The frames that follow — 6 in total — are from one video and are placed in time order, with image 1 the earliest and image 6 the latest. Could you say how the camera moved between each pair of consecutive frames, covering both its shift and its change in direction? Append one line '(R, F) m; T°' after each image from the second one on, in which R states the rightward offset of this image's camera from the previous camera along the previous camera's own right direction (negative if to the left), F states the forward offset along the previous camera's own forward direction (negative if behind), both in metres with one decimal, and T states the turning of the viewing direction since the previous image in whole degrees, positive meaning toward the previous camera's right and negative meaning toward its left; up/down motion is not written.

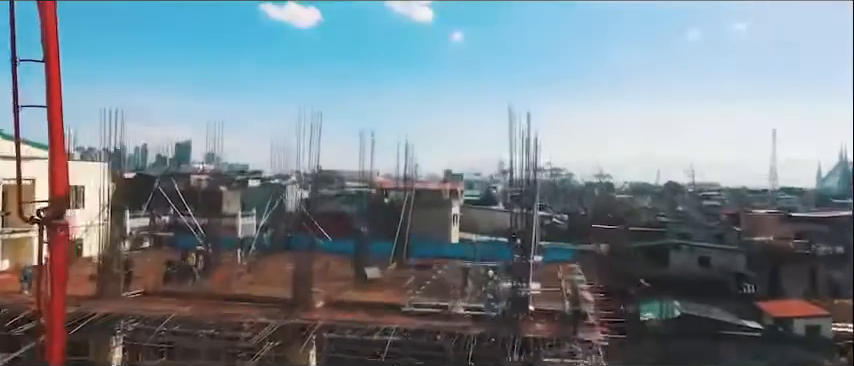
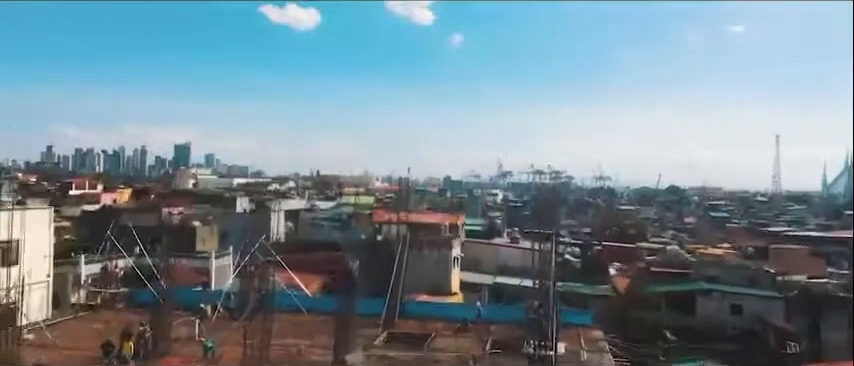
(0.0, +0.6) m; 0°
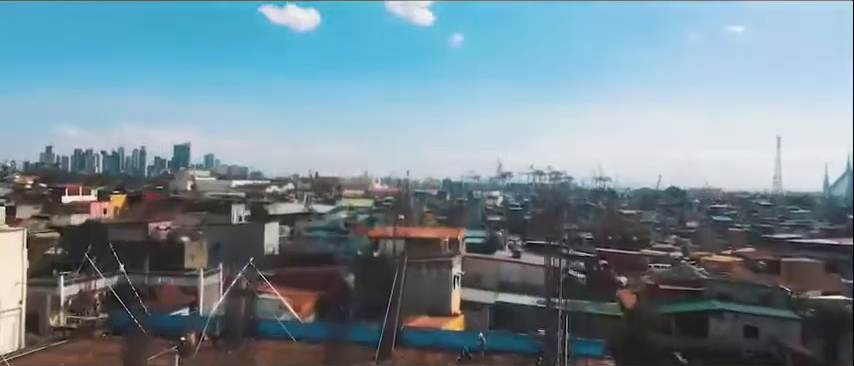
(0.0, +0.2) m; 0°
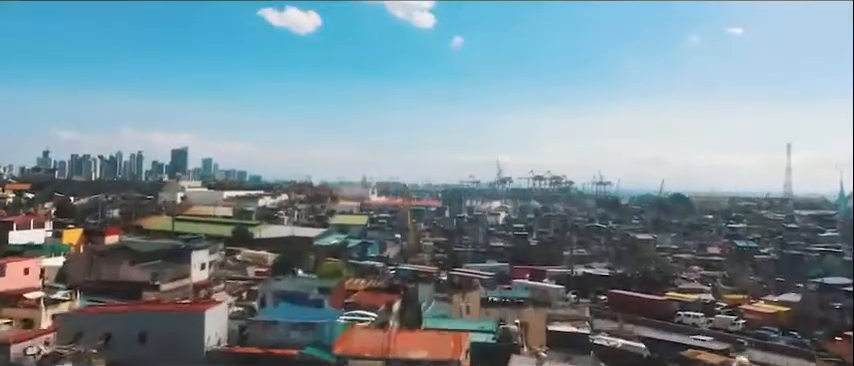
(-0.7, +0.7) m; 0°
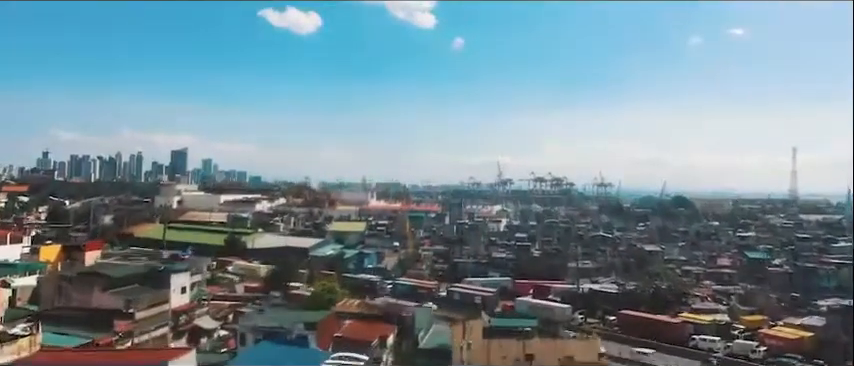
(0.0, +0.7) m; 0°
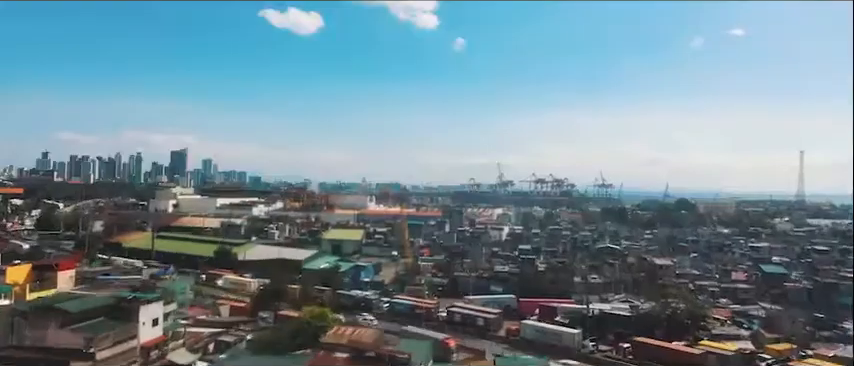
(0.0, +0.9) m; 0°
